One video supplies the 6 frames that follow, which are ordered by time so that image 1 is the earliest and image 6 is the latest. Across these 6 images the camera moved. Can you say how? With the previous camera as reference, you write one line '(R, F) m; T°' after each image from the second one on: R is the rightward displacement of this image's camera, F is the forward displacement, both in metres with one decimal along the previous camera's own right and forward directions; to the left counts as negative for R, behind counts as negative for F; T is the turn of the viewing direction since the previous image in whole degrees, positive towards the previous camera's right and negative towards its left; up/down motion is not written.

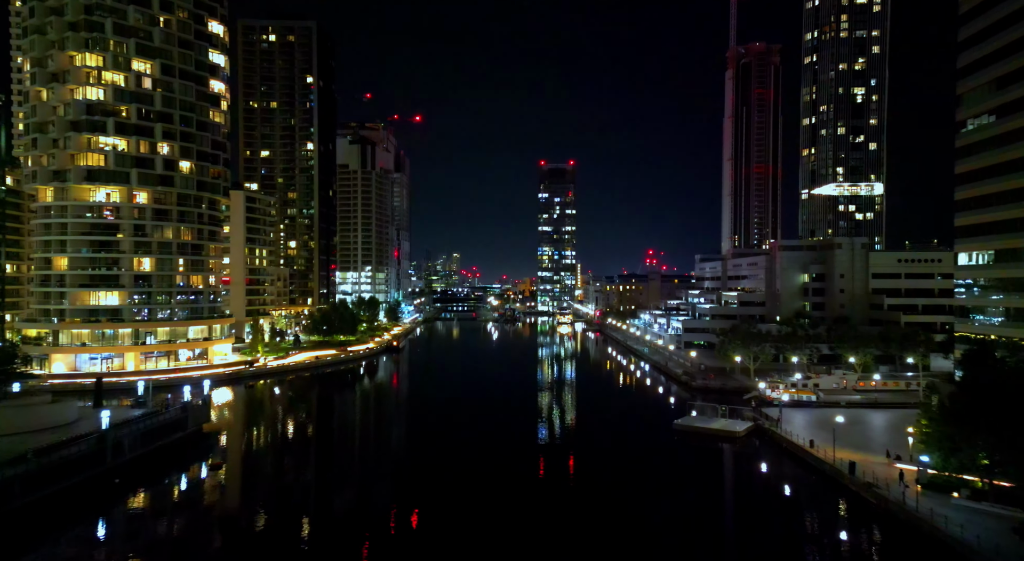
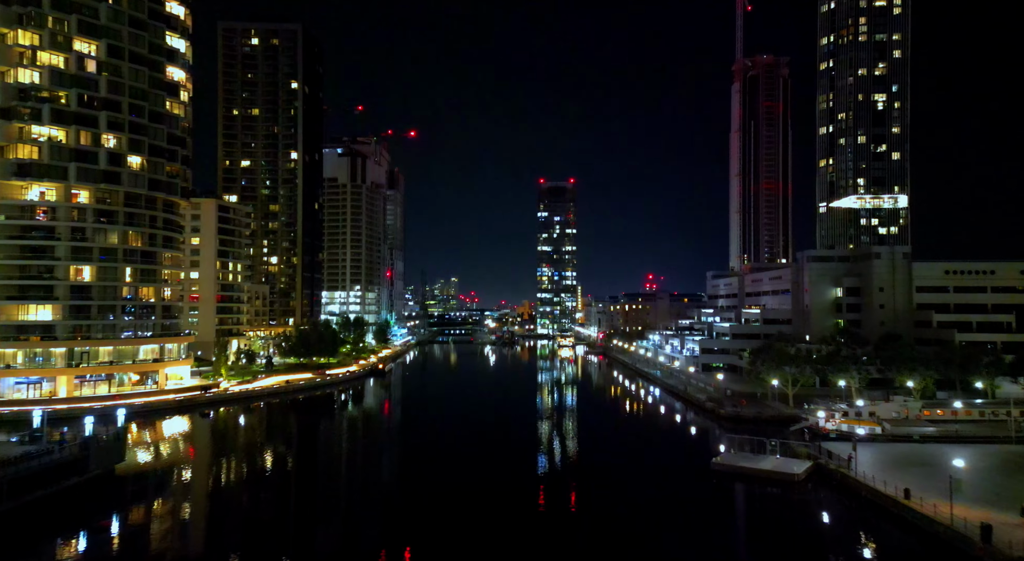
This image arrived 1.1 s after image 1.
(+0.2, +9.2) m; 0°
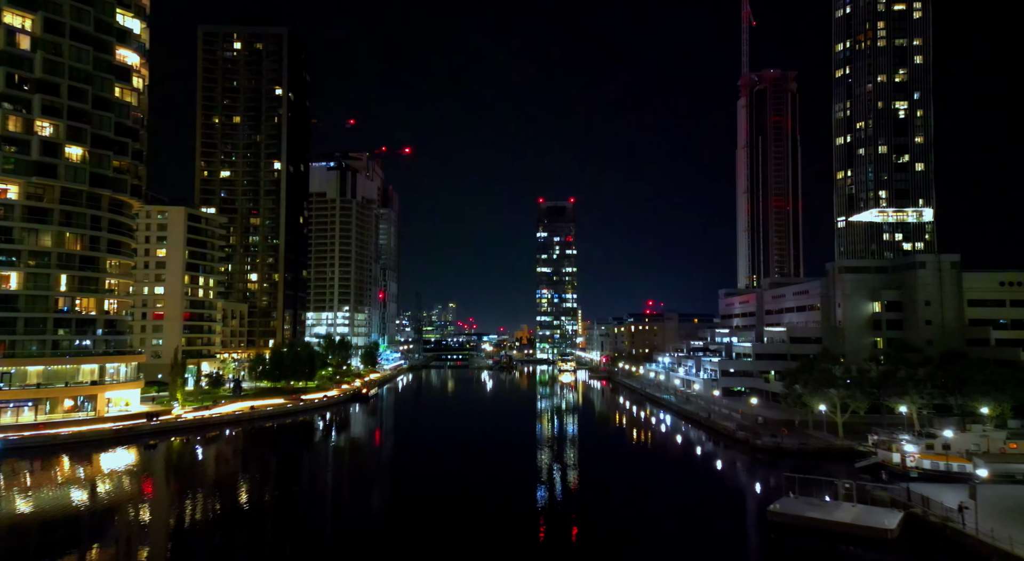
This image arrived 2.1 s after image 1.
(+0.2, +8.4) m; 0°
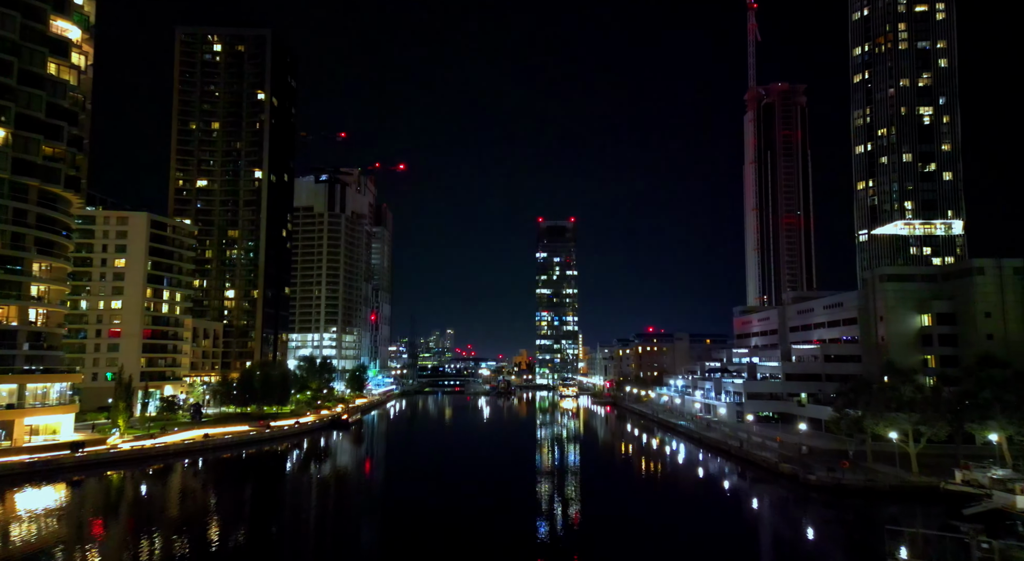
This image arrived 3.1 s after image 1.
(+0.2, +8.3) m; 0°
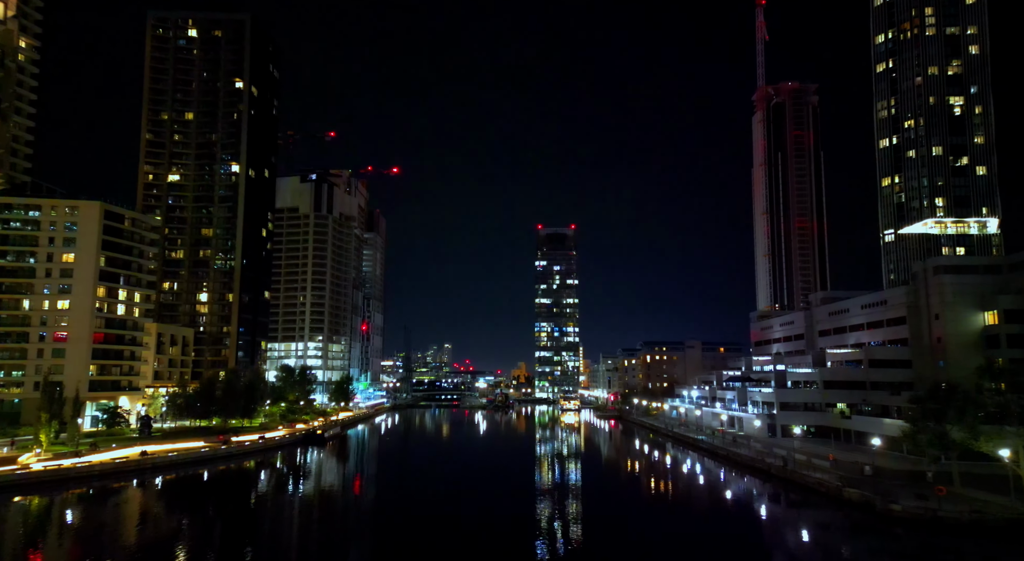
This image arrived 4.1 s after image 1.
(+0.2, +8.3) m; 0°
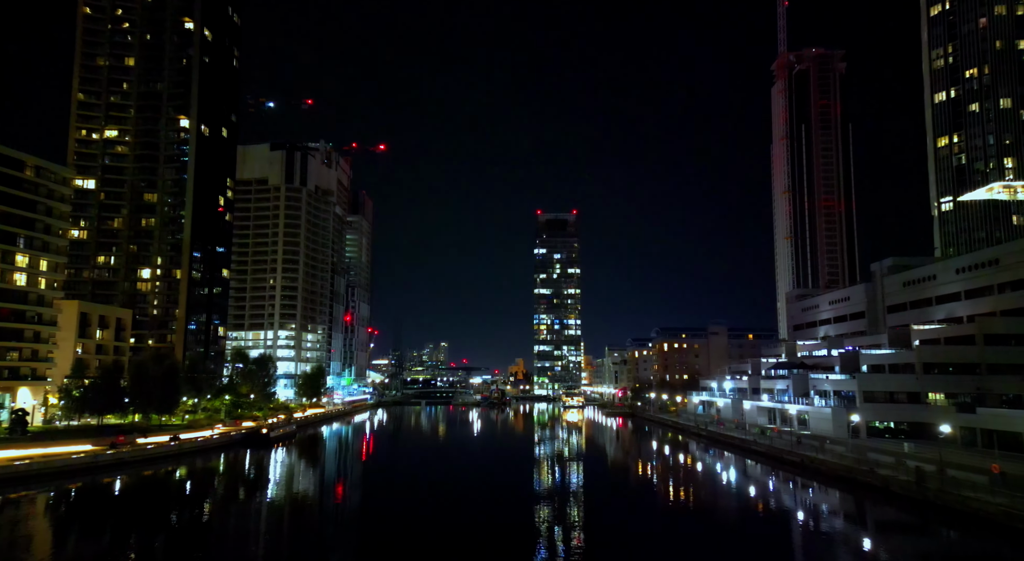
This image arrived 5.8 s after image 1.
(+0.3, +14.0) m; 0°
